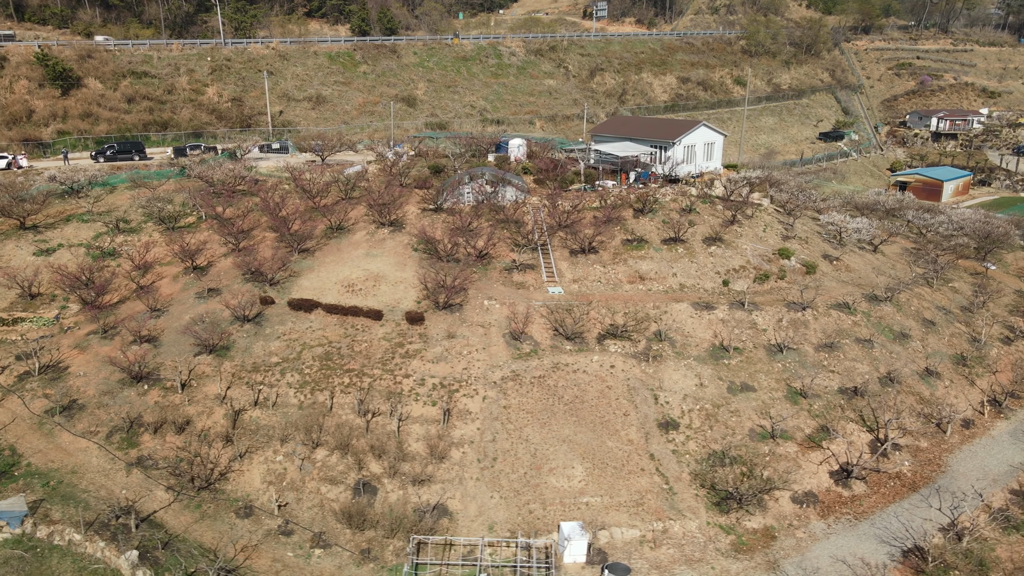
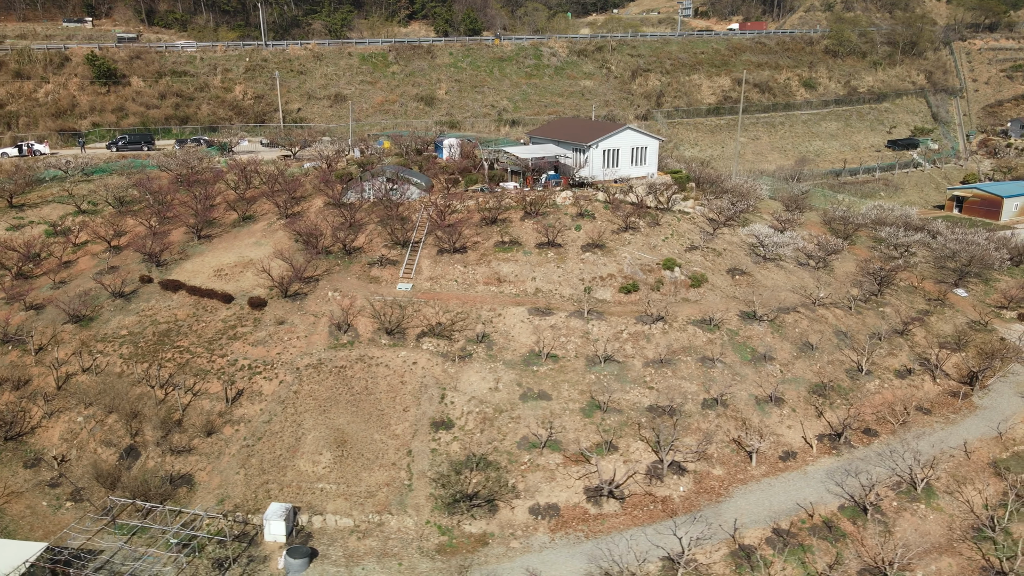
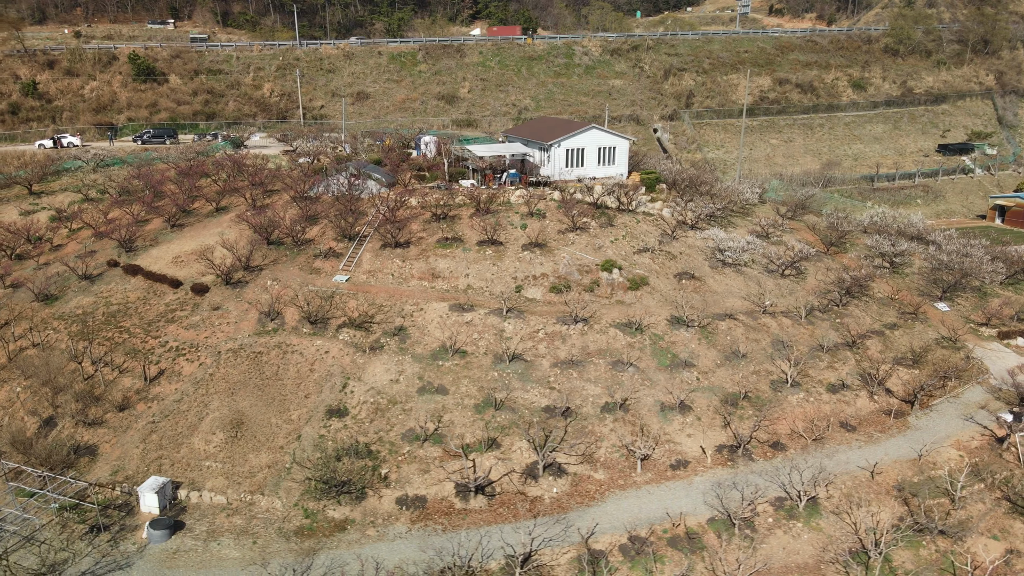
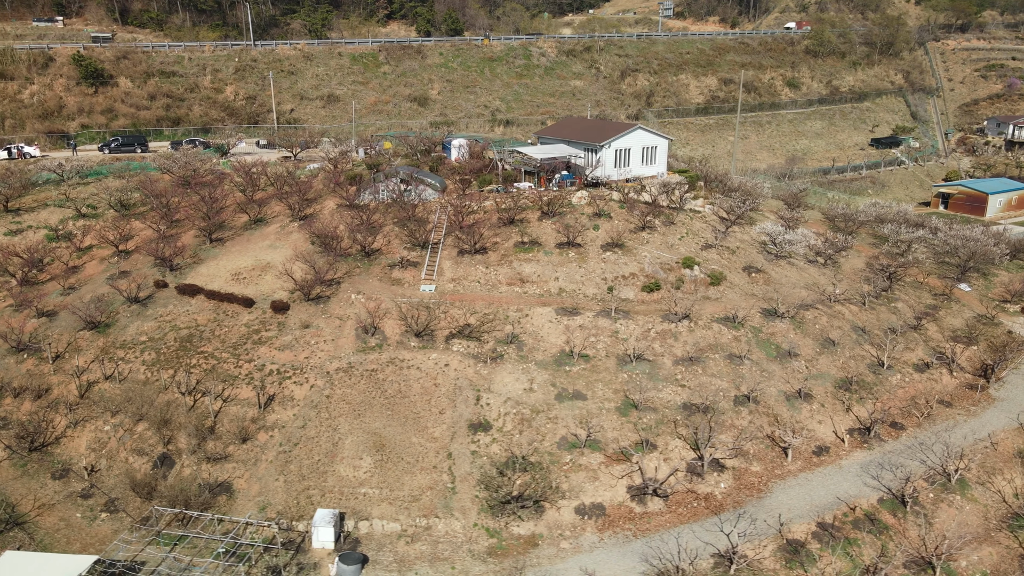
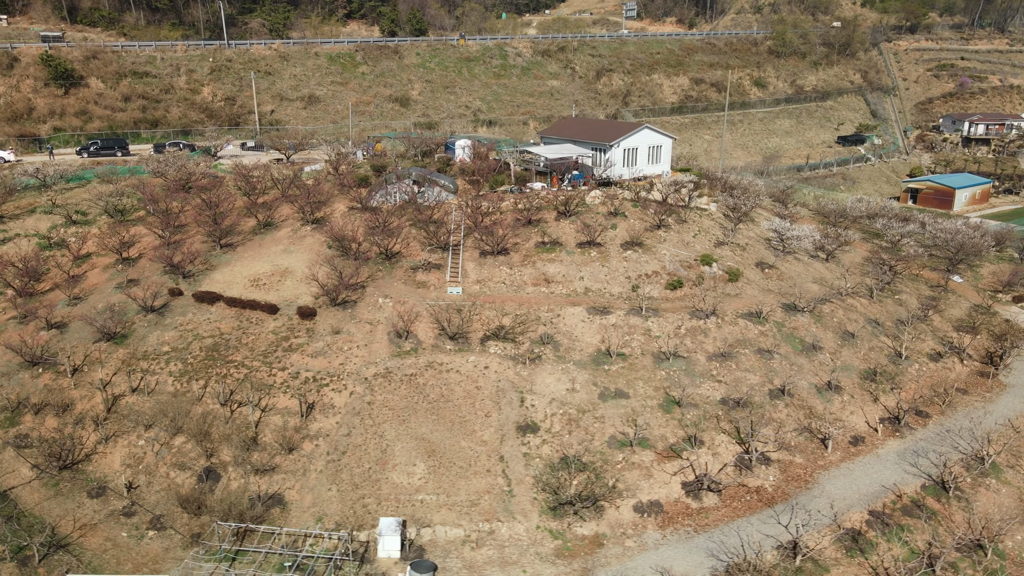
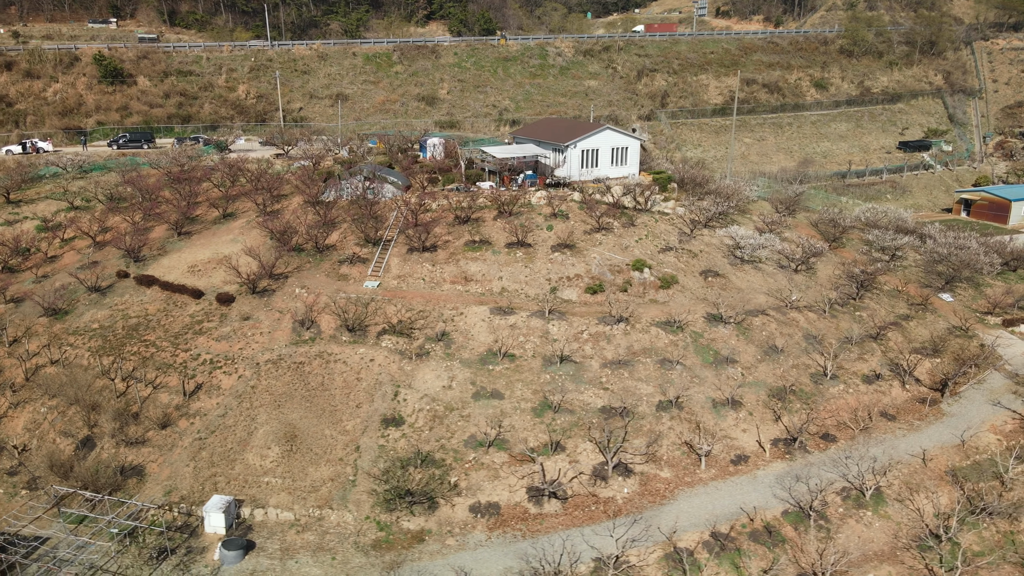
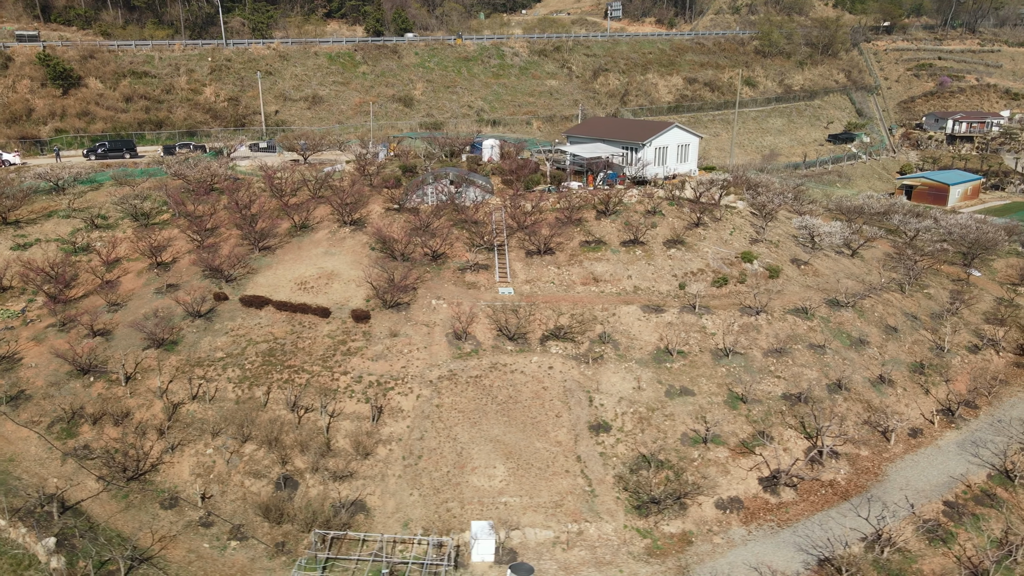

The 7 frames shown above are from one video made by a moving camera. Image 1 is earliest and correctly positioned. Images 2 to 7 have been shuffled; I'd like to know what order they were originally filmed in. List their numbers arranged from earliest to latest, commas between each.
7, 5, 4, 2, 6, 3
